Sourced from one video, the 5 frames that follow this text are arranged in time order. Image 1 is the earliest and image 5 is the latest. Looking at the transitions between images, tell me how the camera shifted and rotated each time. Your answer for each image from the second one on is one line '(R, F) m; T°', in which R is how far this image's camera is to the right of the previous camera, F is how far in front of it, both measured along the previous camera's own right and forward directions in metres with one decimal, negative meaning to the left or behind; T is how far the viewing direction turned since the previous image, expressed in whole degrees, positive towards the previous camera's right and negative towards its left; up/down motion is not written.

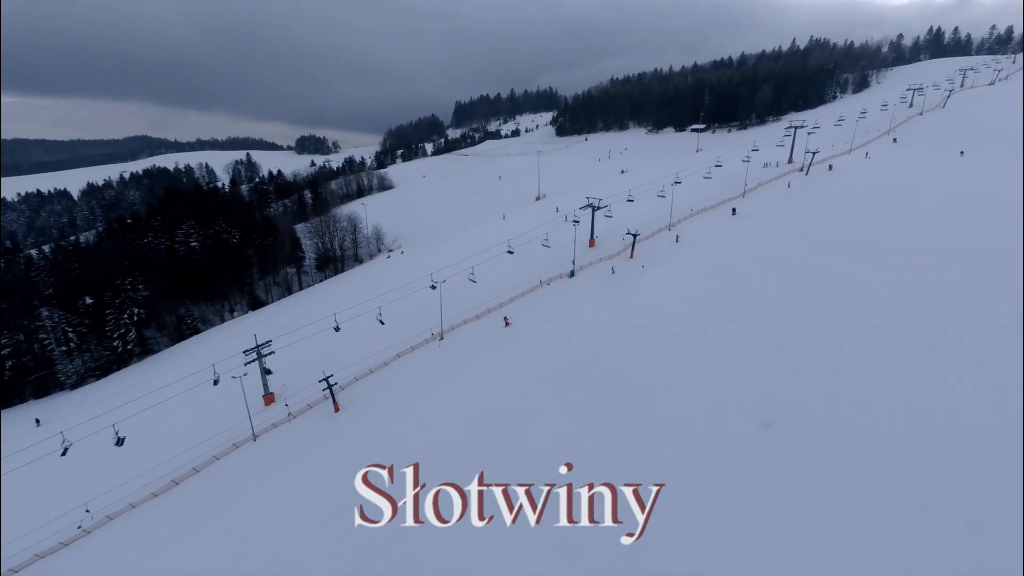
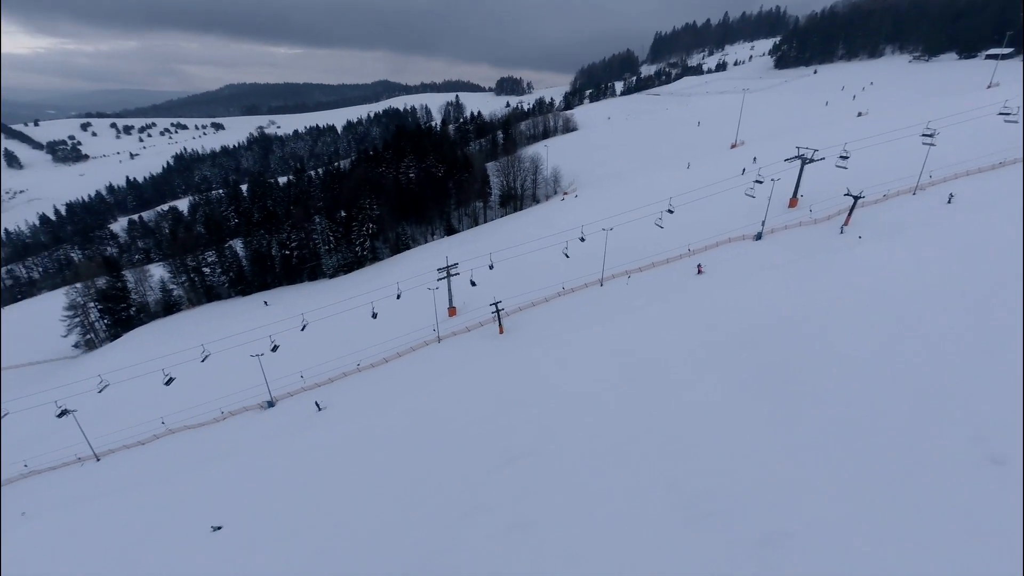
(+1.4, -0.6) m; -23°
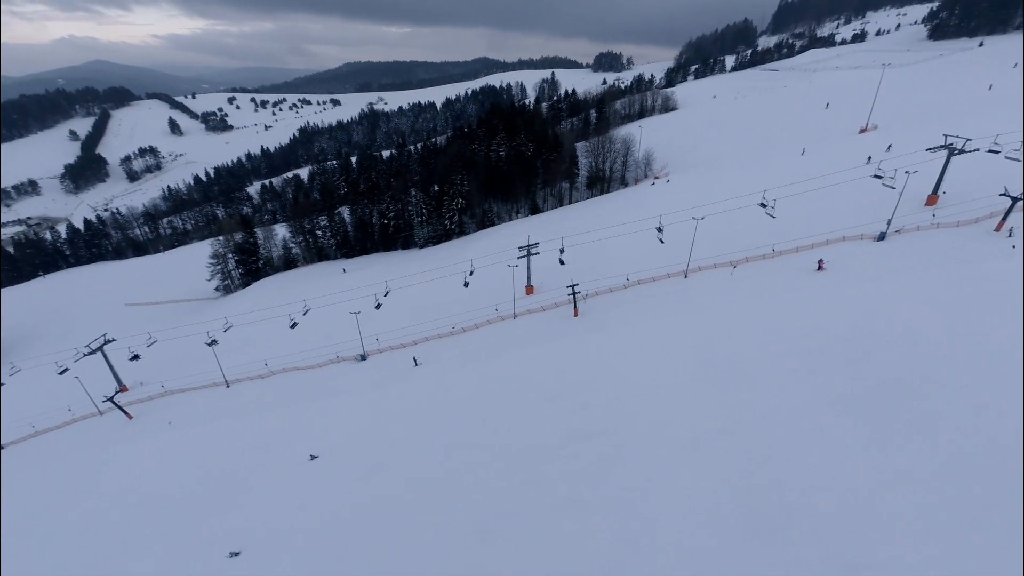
(+0.7, -0.3) m; -11°
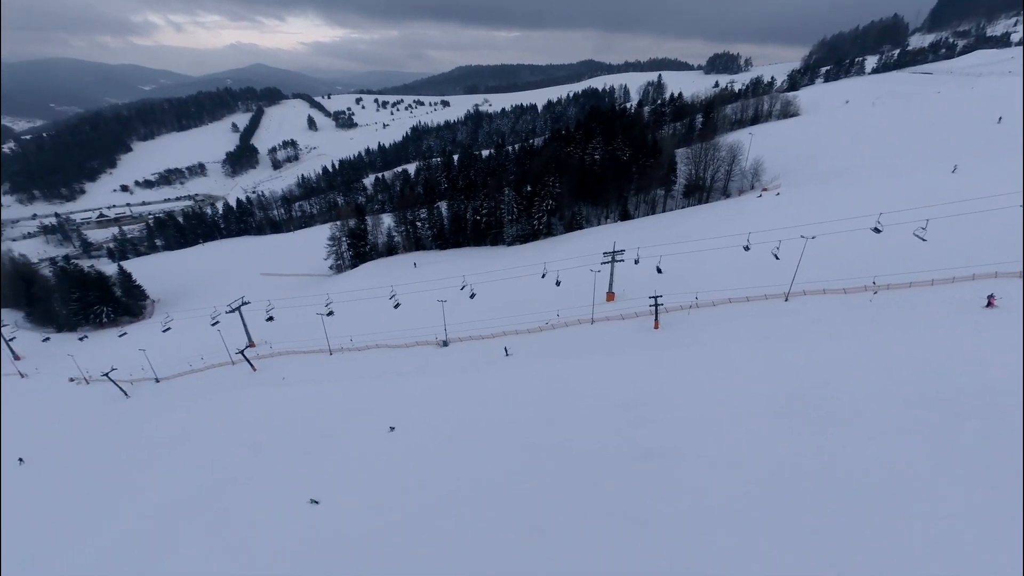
(+0.7, -0.2) m; -12°
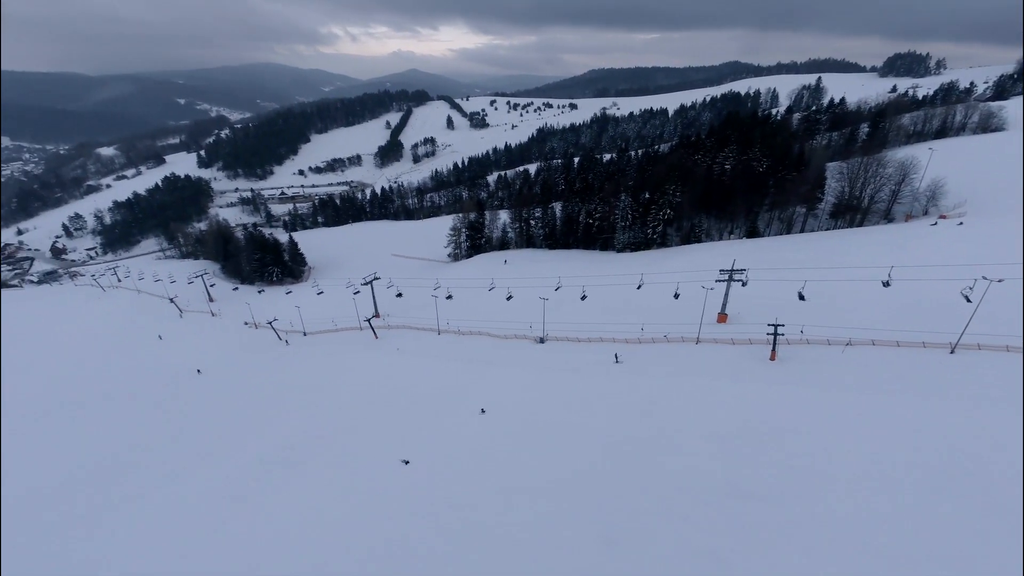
(+0.8, -0.3) m; -15°
